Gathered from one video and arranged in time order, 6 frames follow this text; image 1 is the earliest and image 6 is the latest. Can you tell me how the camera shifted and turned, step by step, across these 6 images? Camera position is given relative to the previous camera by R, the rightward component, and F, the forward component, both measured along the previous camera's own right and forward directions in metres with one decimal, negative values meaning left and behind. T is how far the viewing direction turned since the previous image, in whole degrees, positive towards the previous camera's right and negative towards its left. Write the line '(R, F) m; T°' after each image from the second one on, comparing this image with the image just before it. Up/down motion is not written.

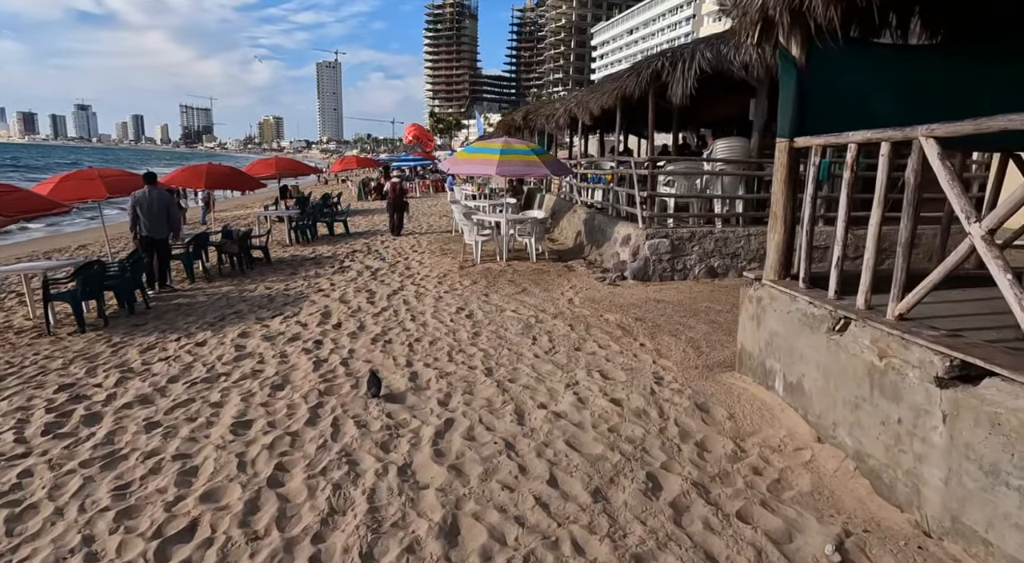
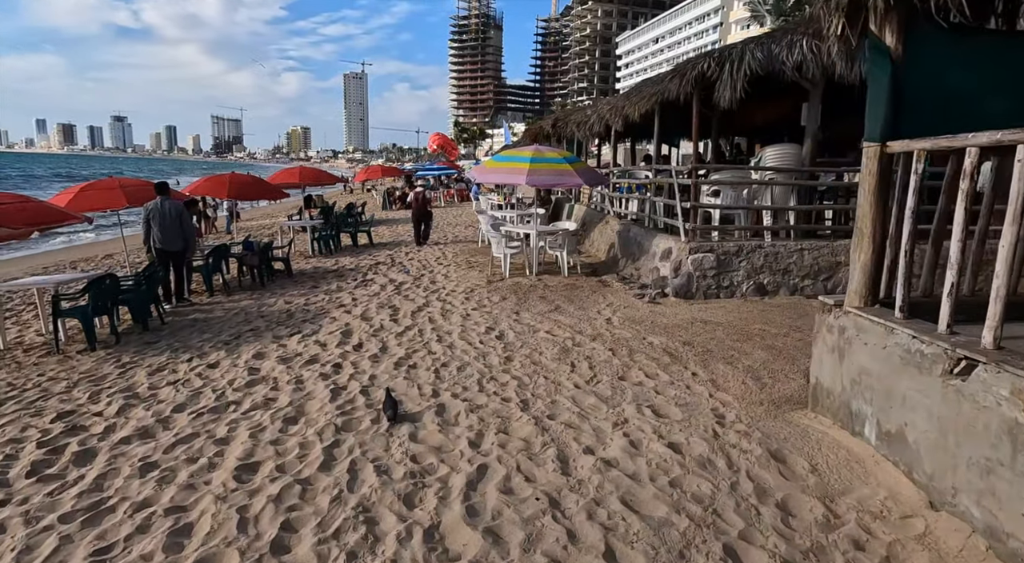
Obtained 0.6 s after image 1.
(-0.1, +0.5) m; -2°
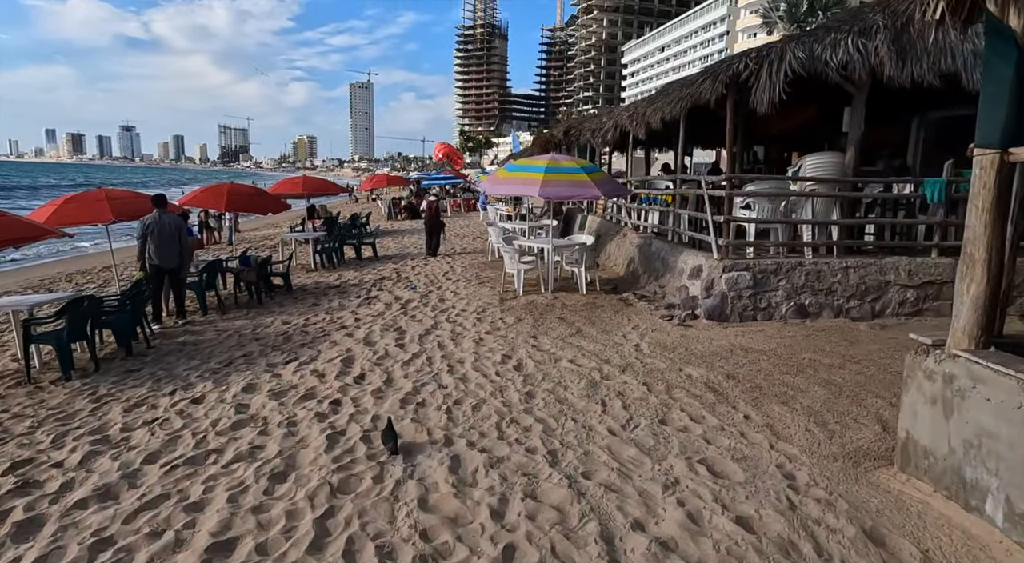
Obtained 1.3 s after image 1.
(-0.1, +0.6) m; 0°
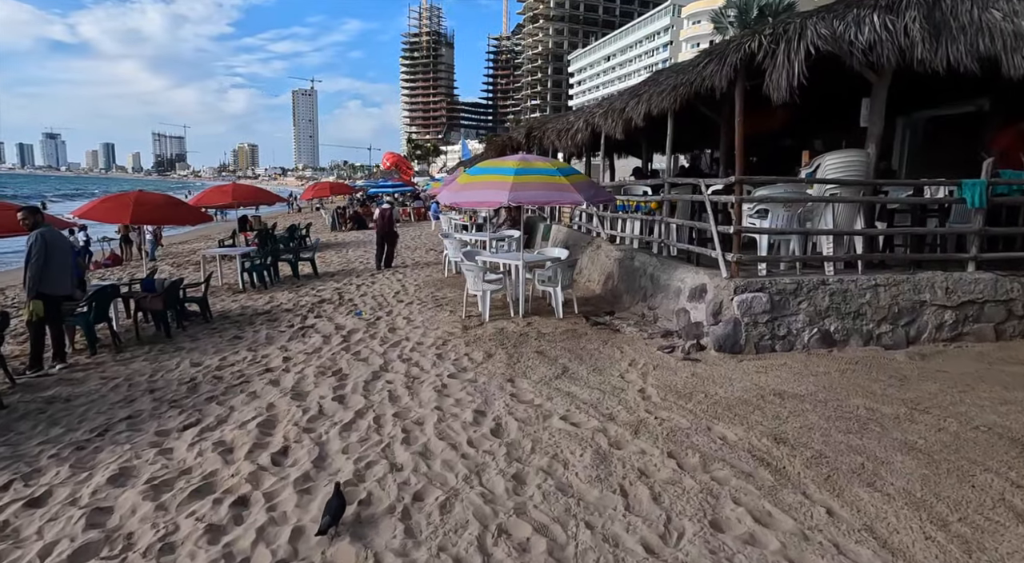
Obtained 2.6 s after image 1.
(-0.2, +1.3) m; +5°
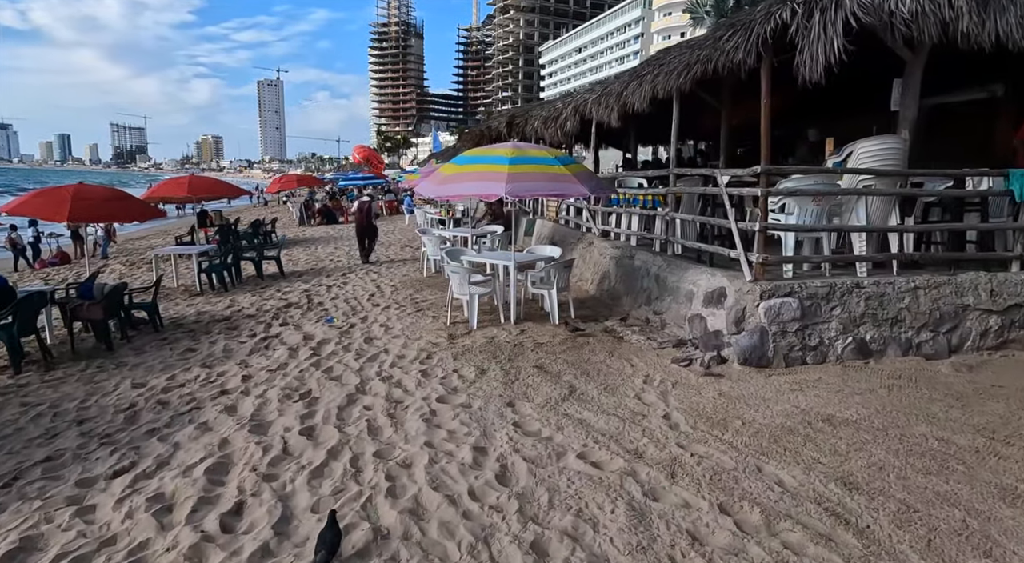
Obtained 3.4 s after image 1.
(-0.2, +0.7) m; +3°
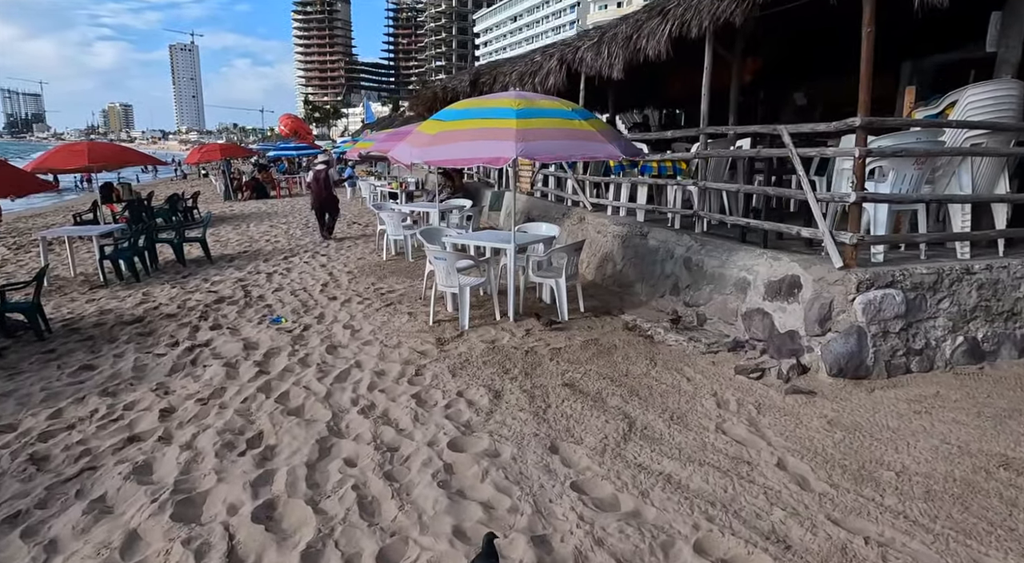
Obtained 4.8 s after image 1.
(-0.6, +1.3) m; +6°
